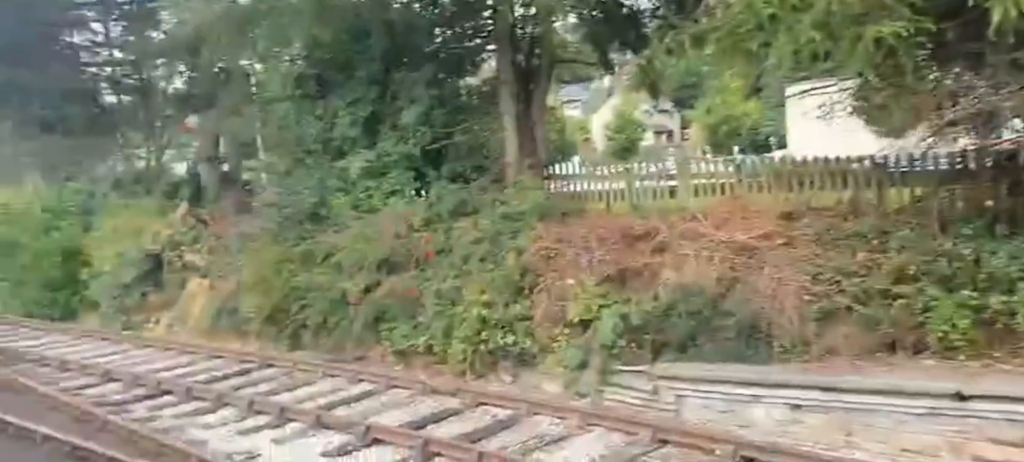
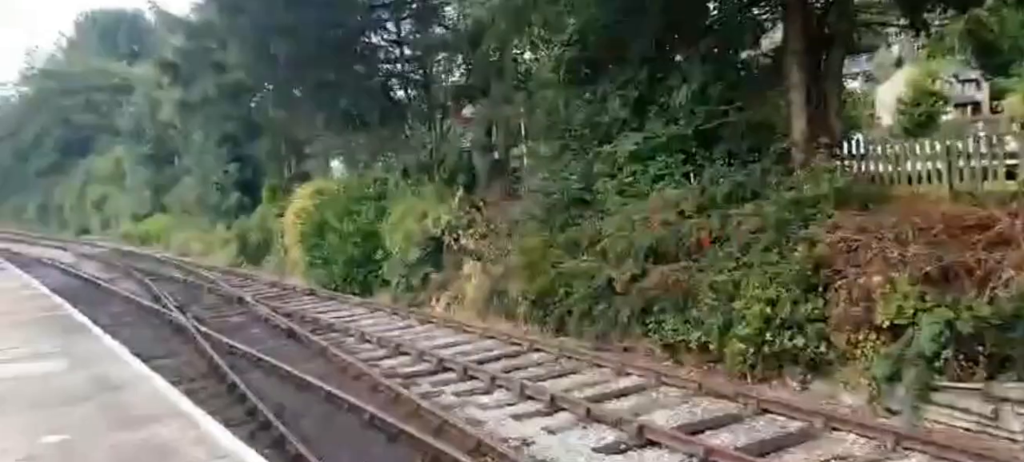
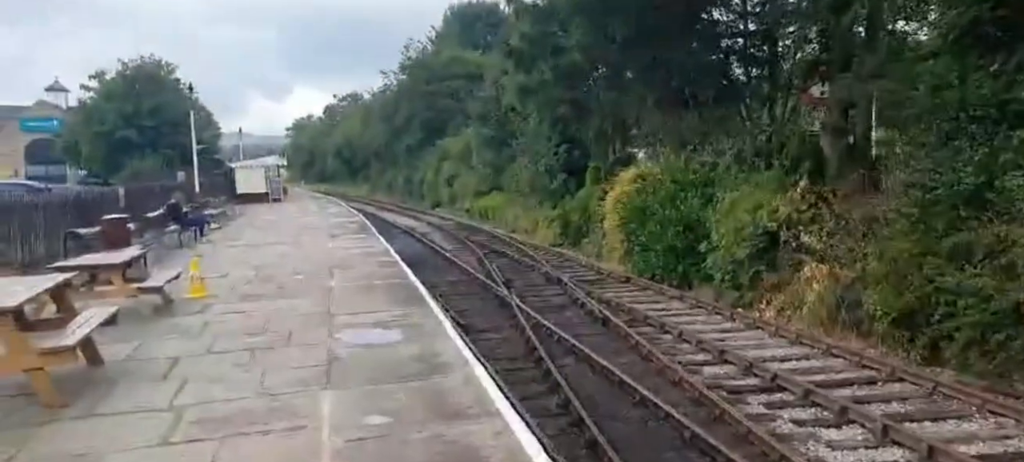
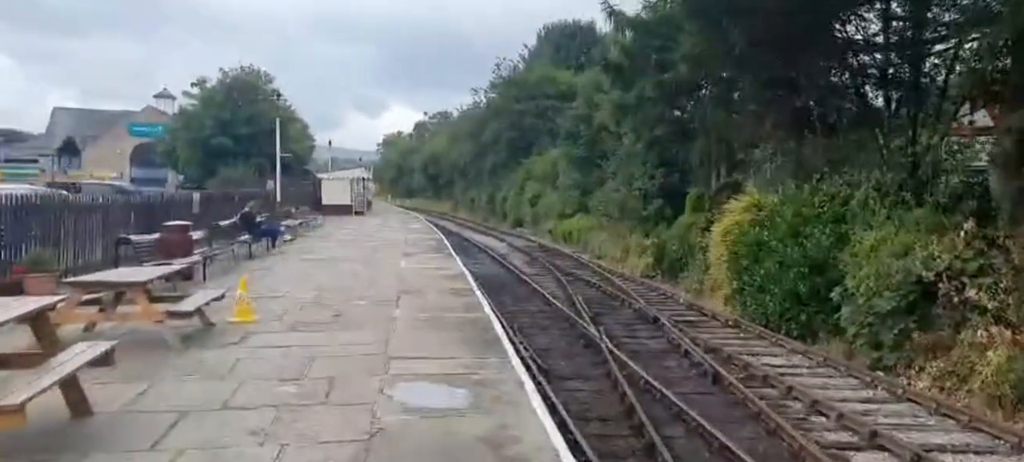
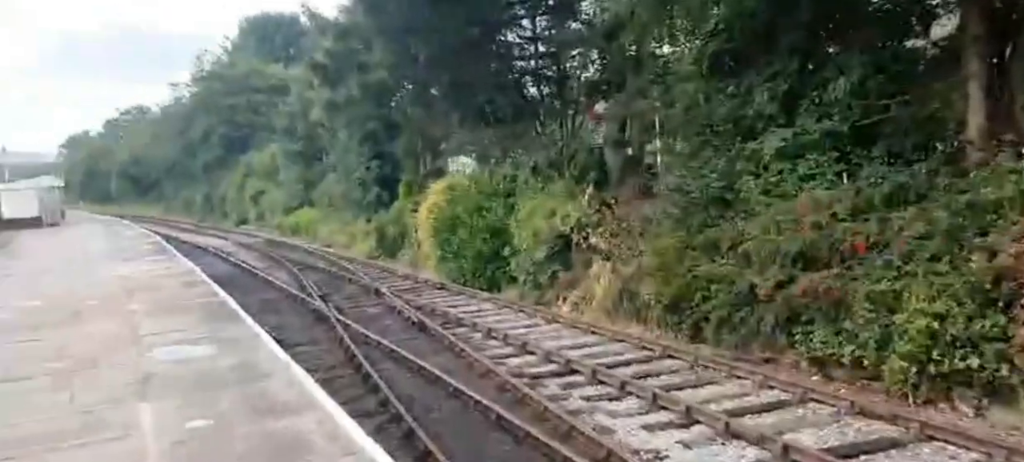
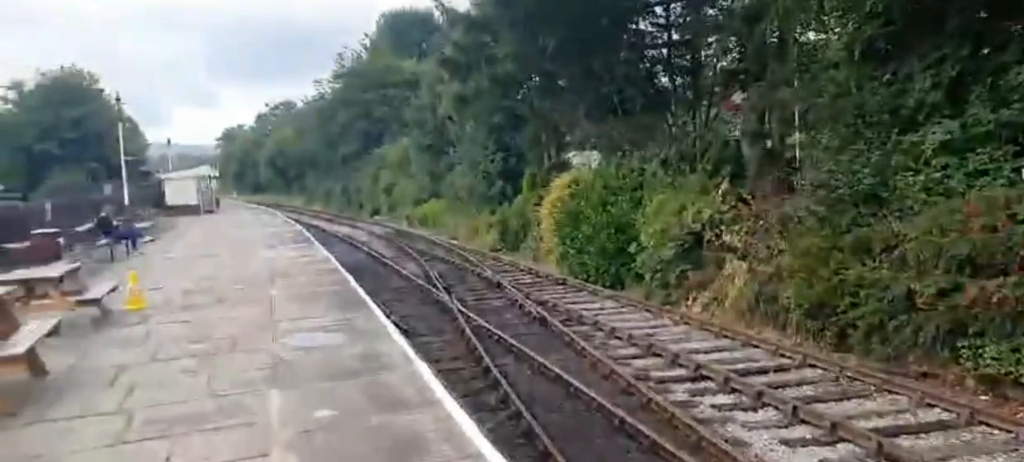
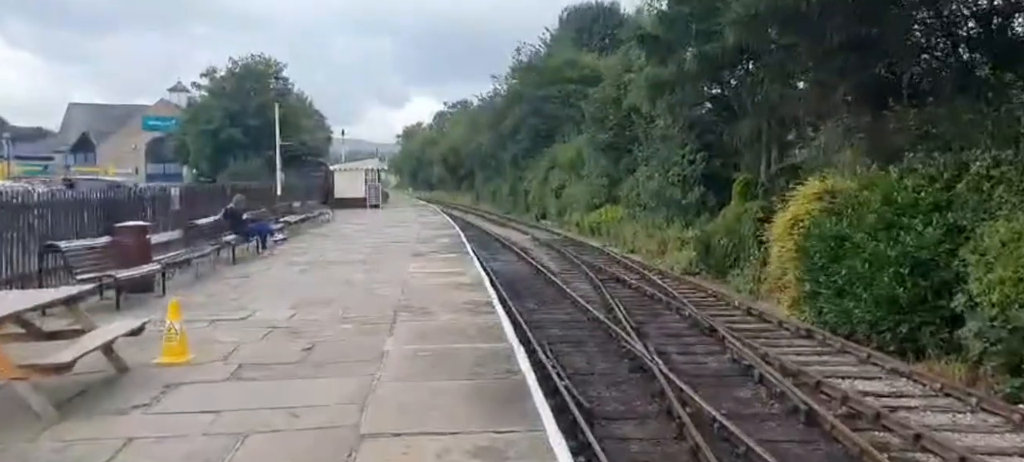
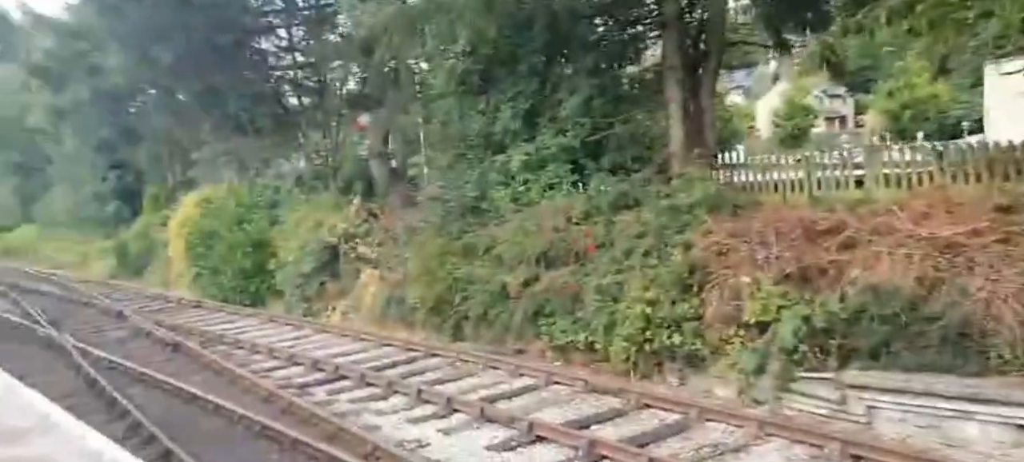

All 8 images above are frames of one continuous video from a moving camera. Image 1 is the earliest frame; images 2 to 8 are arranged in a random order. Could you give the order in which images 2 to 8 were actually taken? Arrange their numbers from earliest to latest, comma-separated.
8, 2, 5, 6, 3, 4, 7
